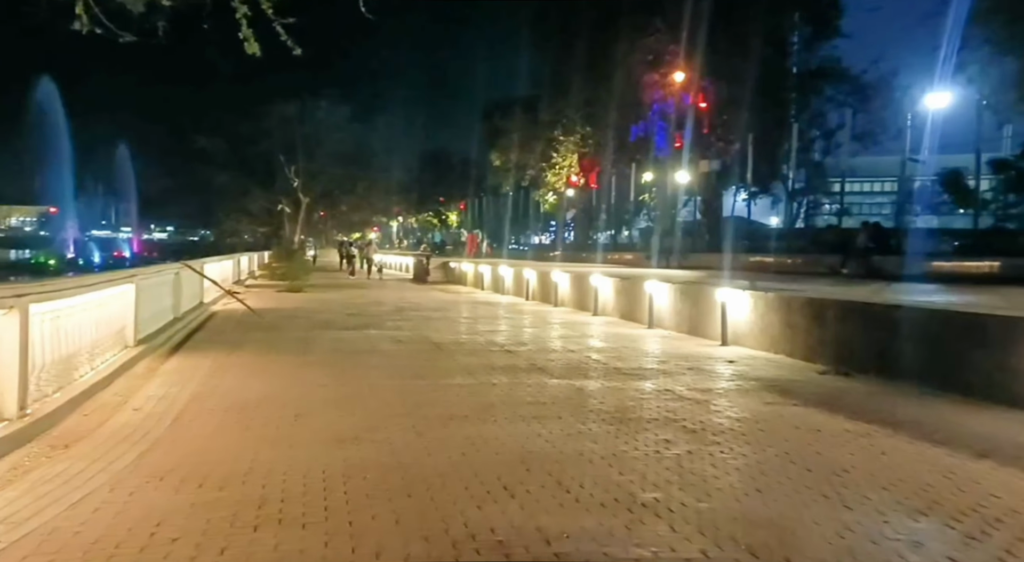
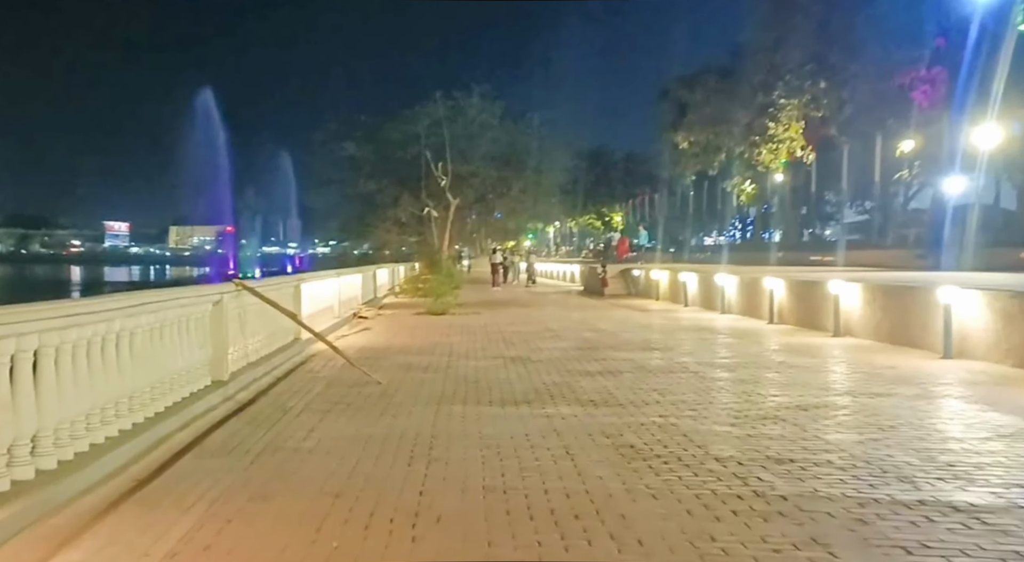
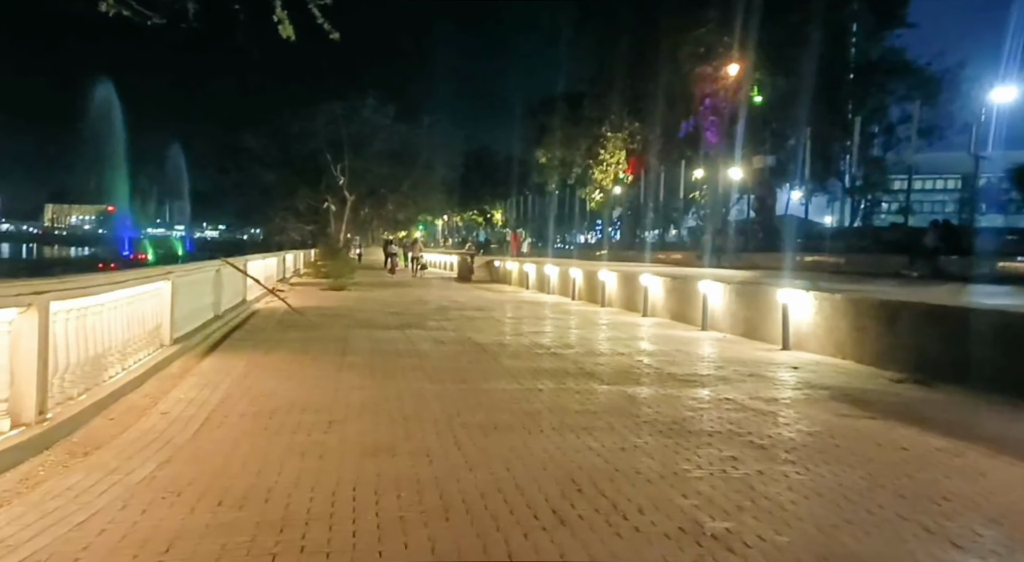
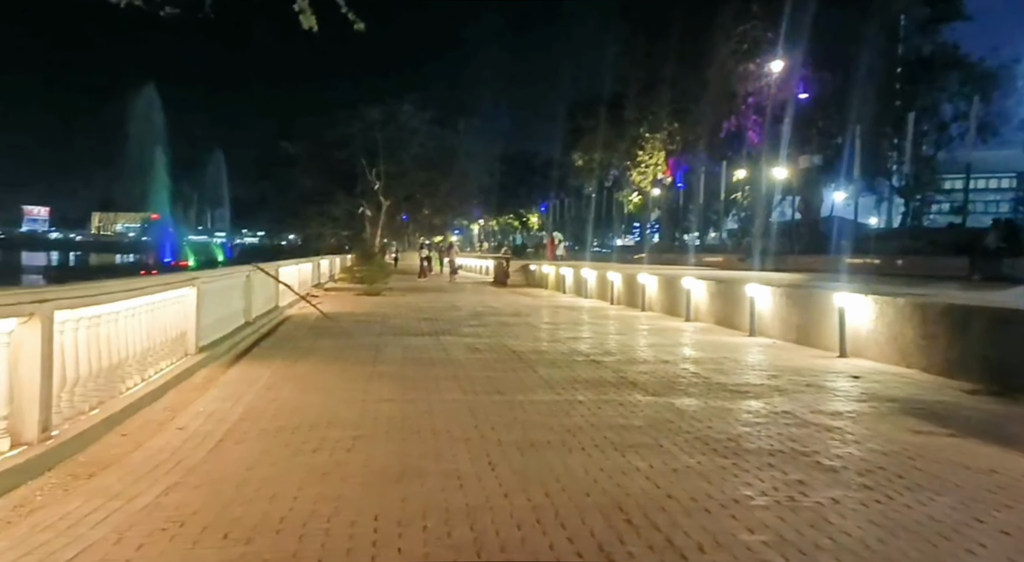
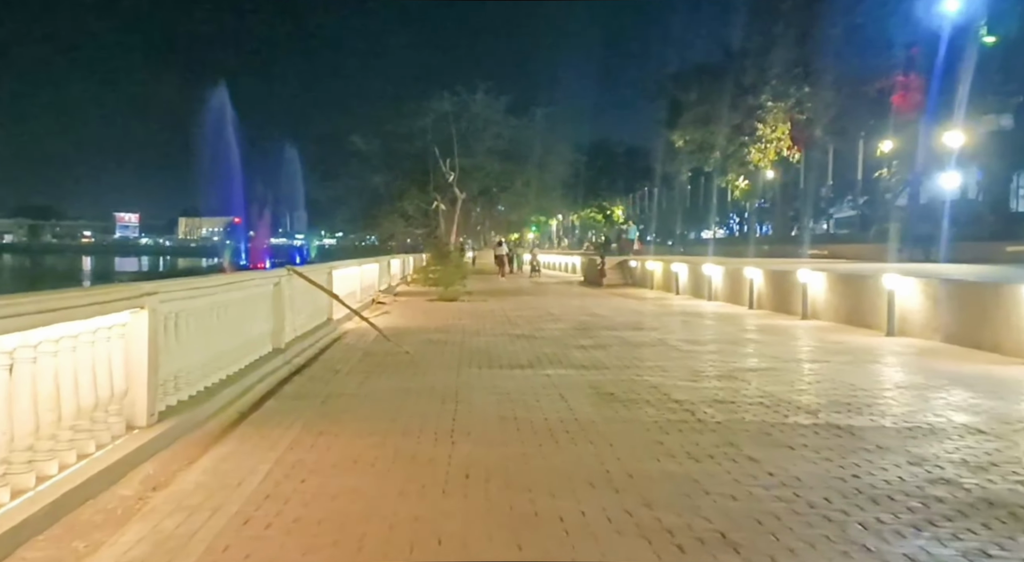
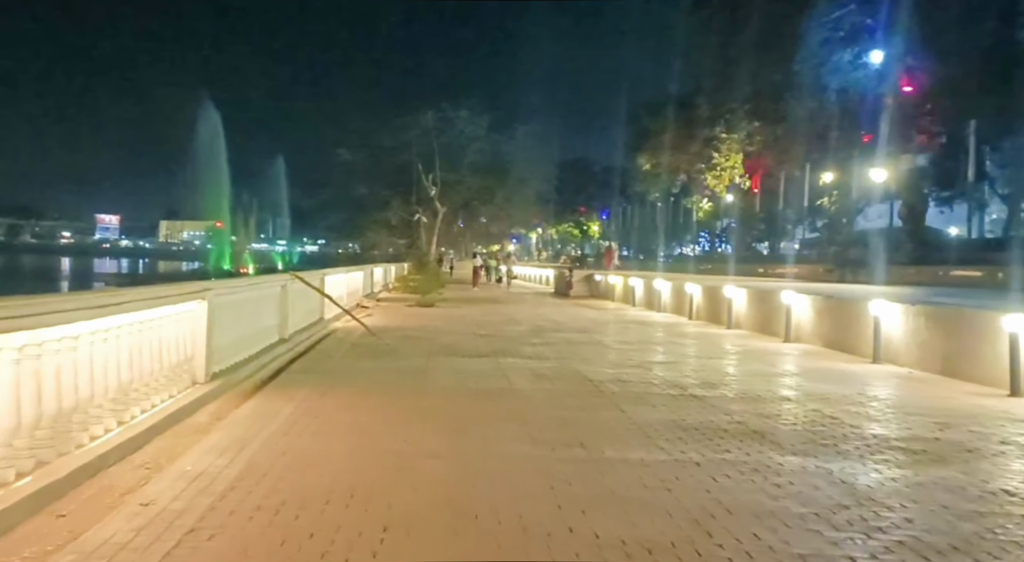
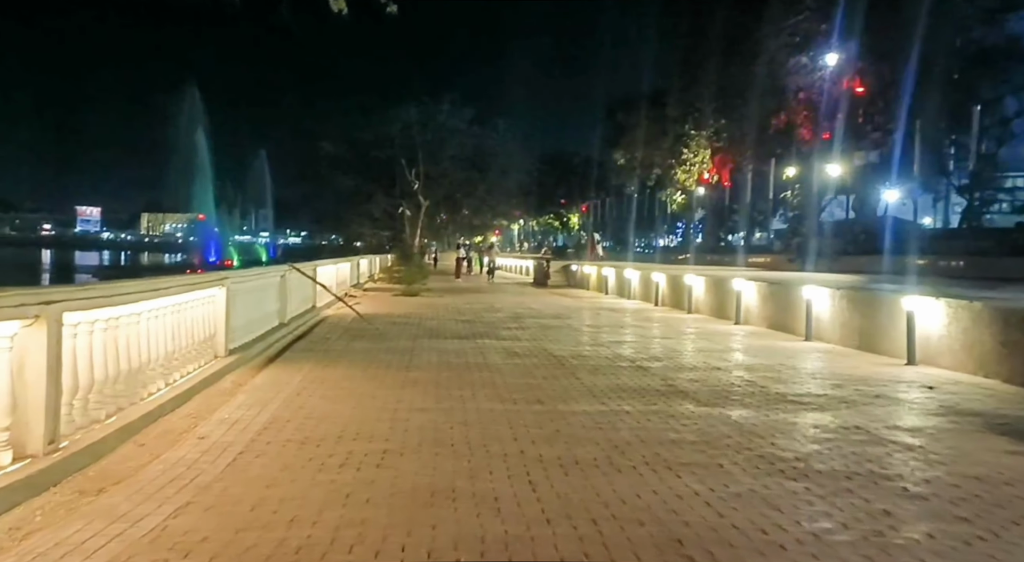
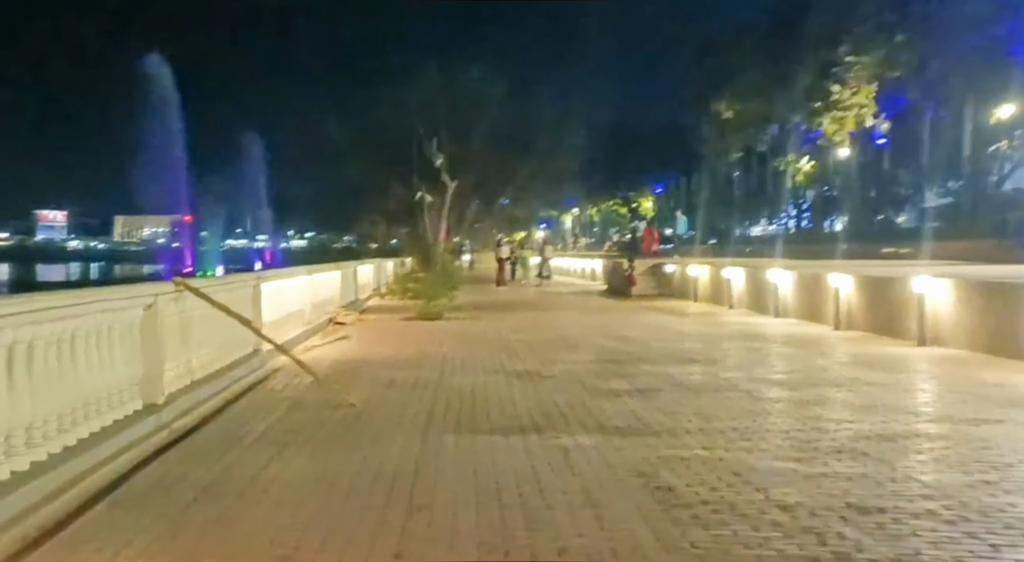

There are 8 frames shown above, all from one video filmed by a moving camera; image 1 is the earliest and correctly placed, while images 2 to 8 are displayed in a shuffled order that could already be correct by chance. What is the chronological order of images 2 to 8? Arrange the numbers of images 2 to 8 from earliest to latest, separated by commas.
3, 4, 7, 6, 5, 2, 8
